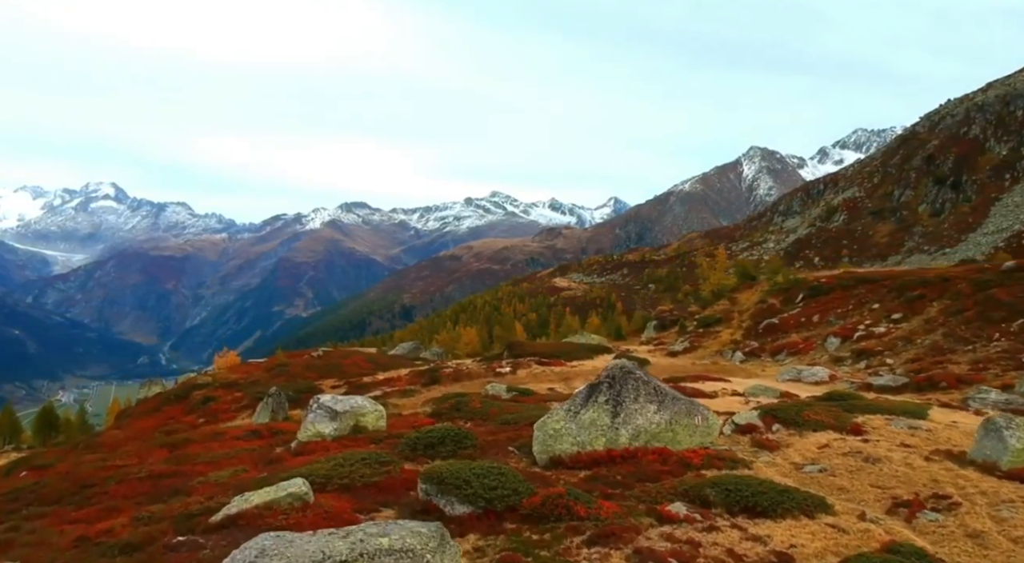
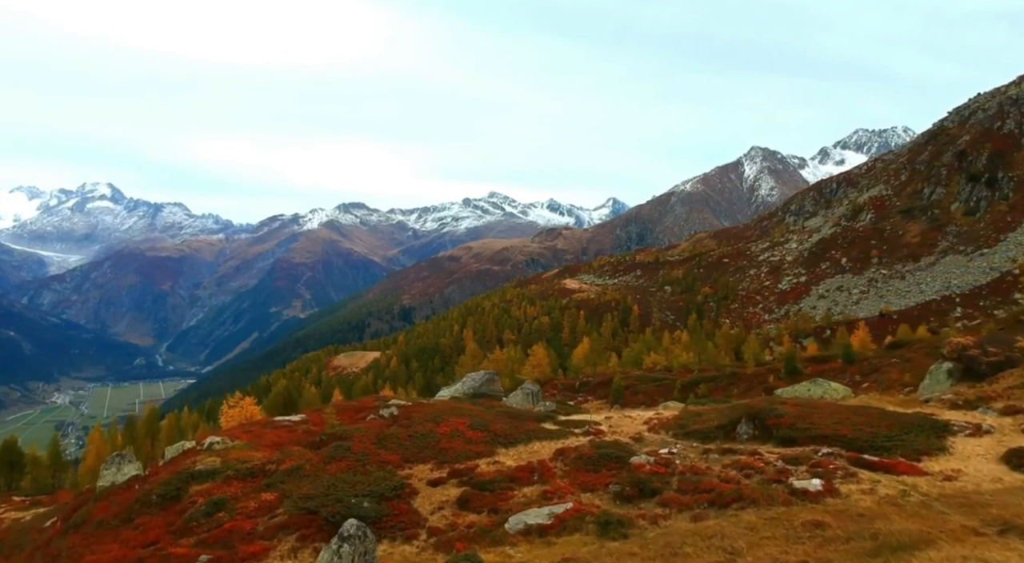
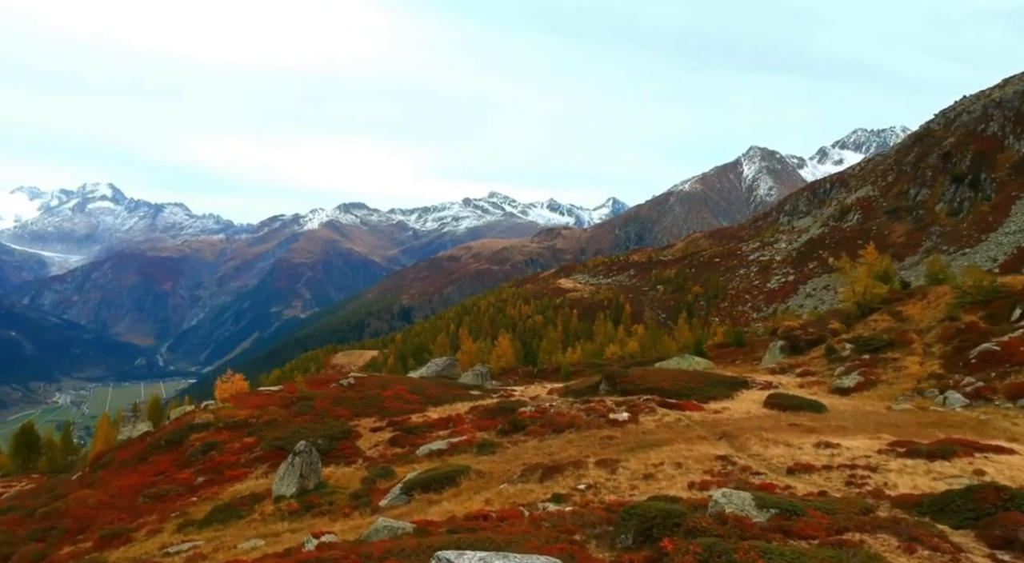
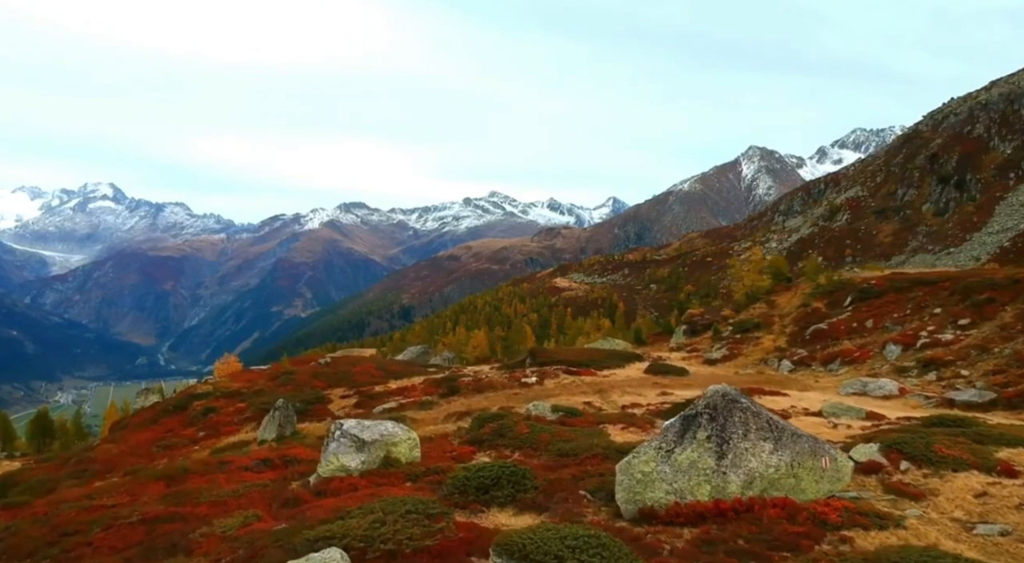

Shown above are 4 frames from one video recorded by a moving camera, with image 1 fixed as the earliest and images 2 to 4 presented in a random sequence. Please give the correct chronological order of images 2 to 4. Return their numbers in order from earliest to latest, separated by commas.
4, 3, 2
